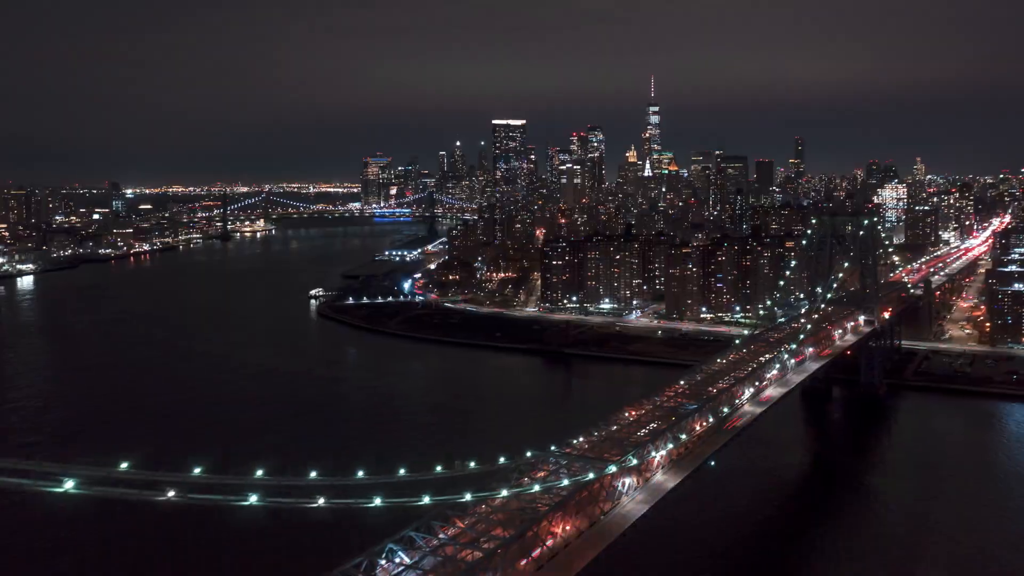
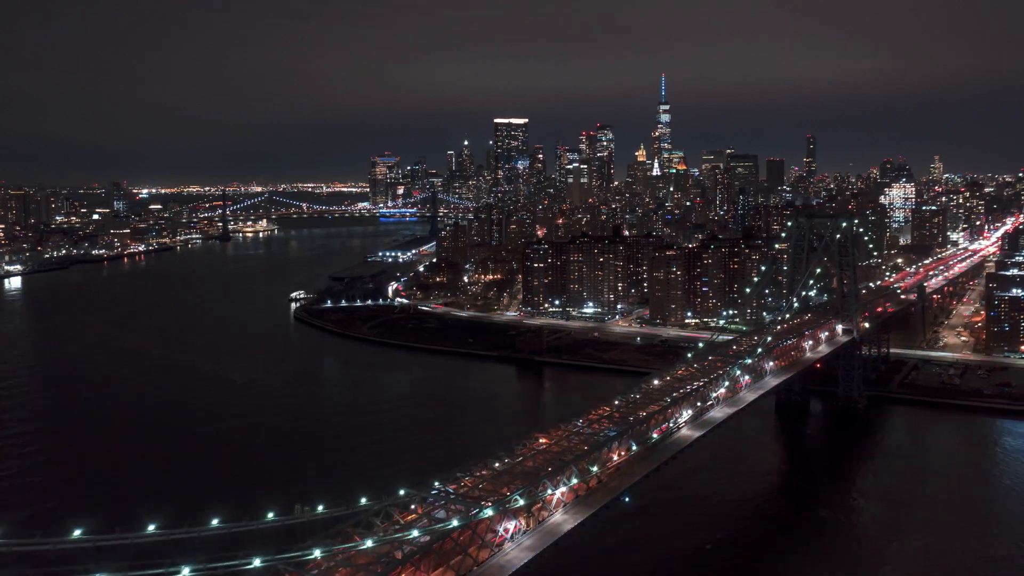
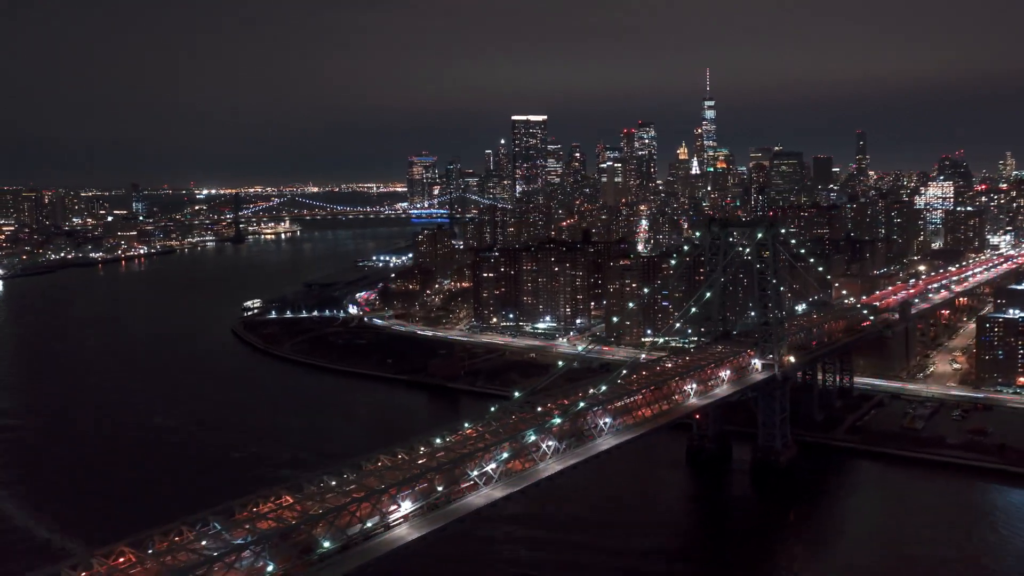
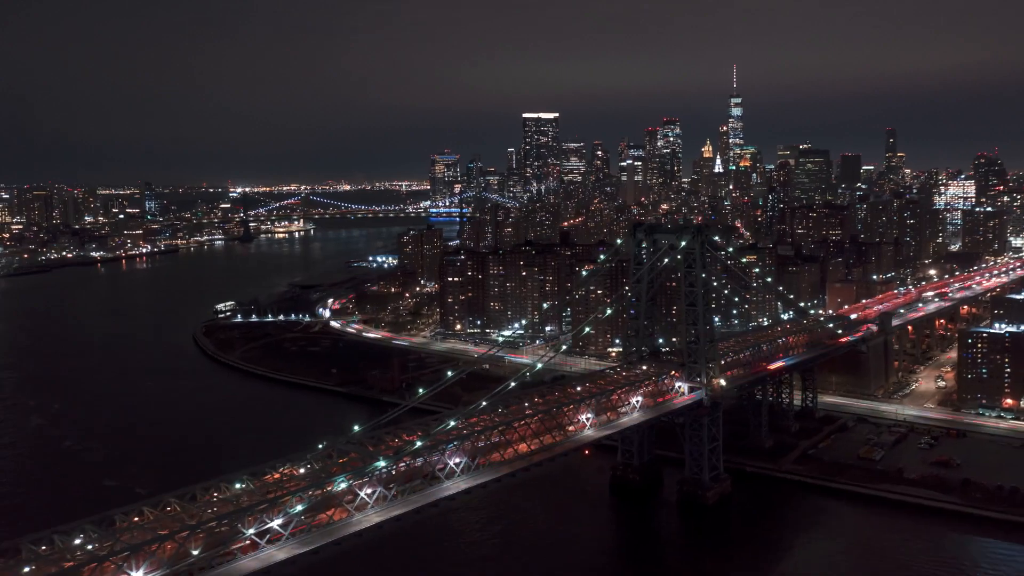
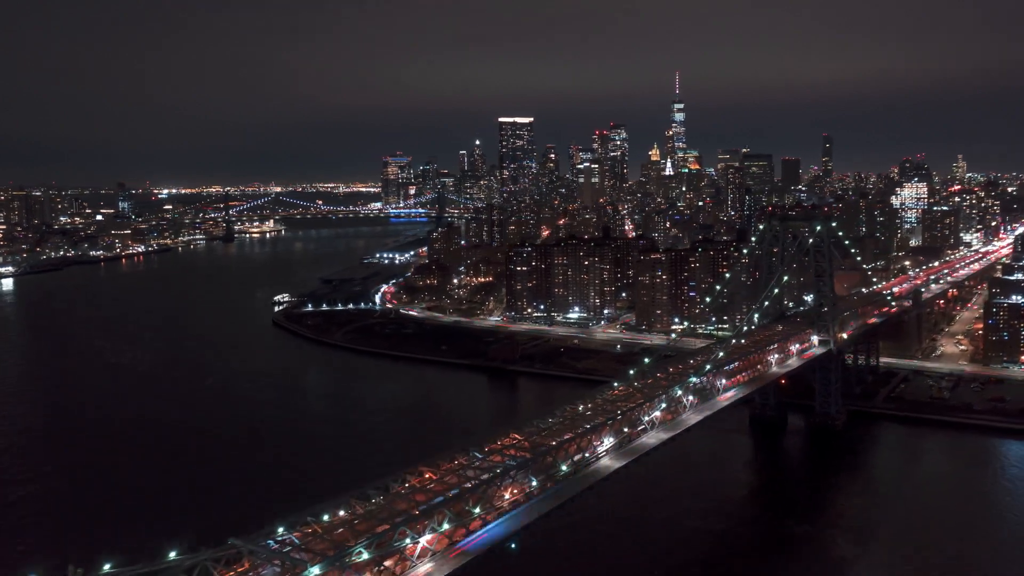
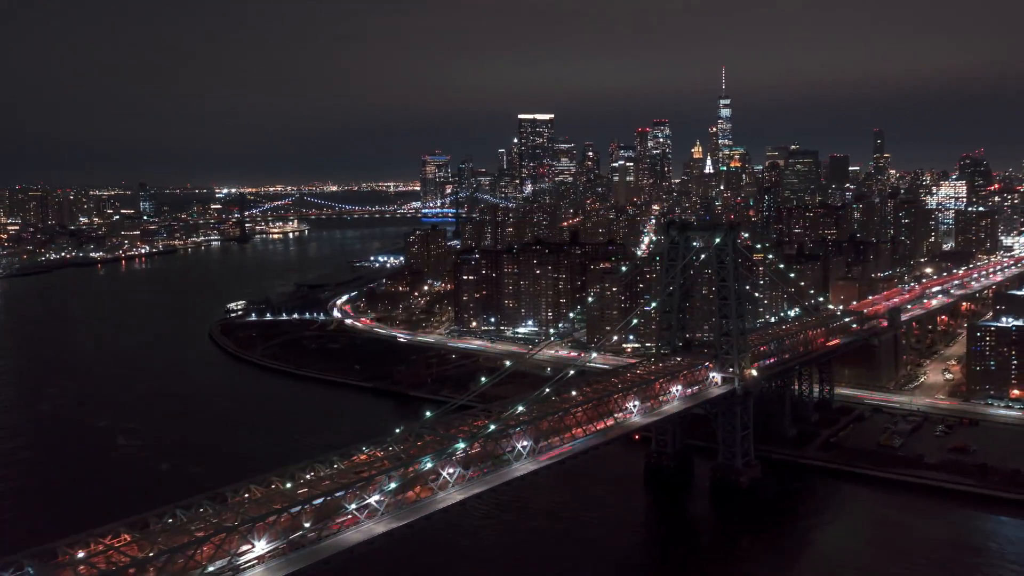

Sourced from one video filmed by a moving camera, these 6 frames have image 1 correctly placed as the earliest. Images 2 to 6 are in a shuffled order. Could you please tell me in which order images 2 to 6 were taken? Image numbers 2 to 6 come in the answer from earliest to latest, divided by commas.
2, 5, 3, 6, 4
